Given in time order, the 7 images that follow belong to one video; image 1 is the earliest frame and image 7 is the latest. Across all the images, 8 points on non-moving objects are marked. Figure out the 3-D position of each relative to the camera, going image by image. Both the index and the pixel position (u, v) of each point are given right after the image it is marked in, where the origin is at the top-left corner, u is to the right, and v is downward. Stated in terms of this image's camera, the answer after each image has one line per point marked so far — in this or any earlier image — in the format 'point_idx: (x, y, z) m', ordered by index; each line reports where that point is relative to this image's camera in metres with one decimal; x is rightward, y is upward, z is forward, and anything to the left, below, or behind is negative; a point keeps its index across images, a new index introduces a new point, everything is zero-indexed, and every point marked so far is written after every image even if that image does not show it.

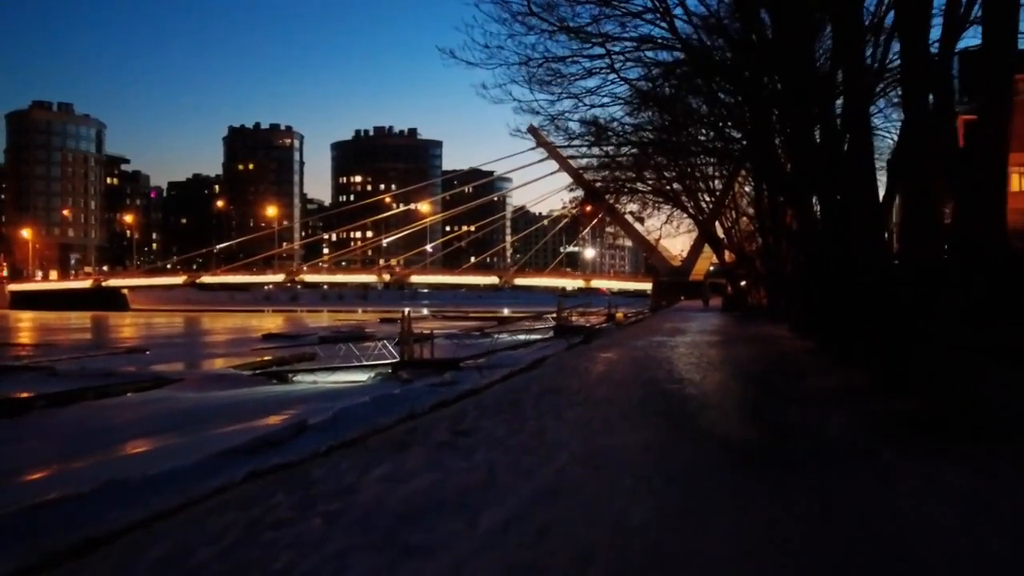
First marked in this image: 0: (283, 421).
0: (-3.8, -2.2, +19.6) m
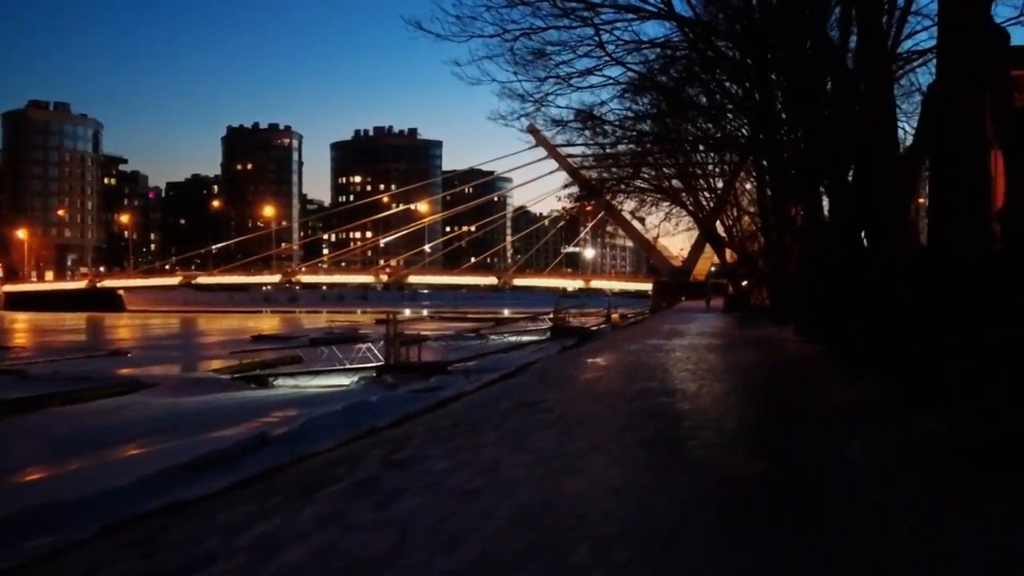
0: (-4.0, -2.2, +18.2) m
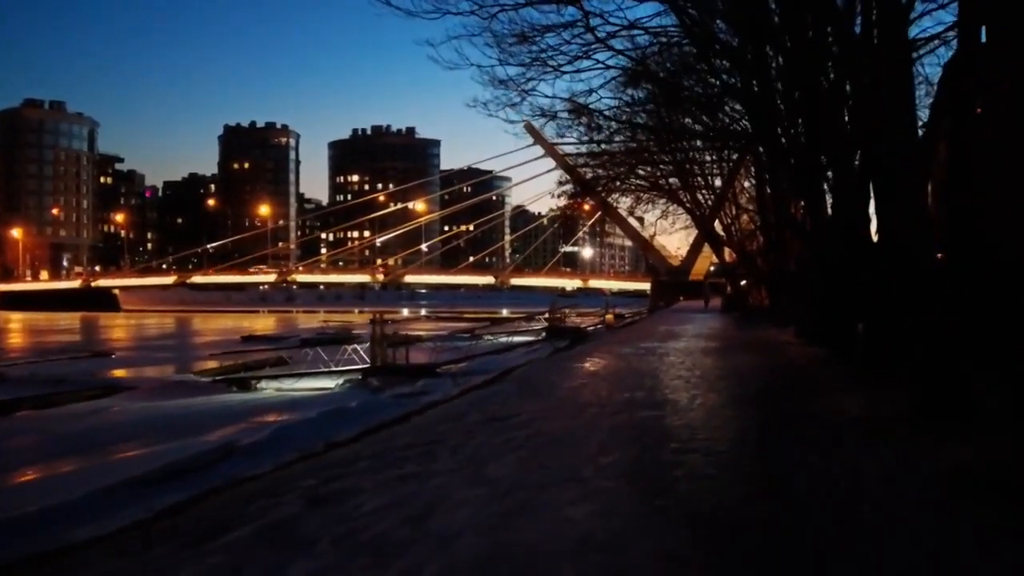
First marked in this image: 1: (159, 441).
0: (-4.2, -2.2, +17.3) m
1: (-5.8, -2.5, +19.4) m
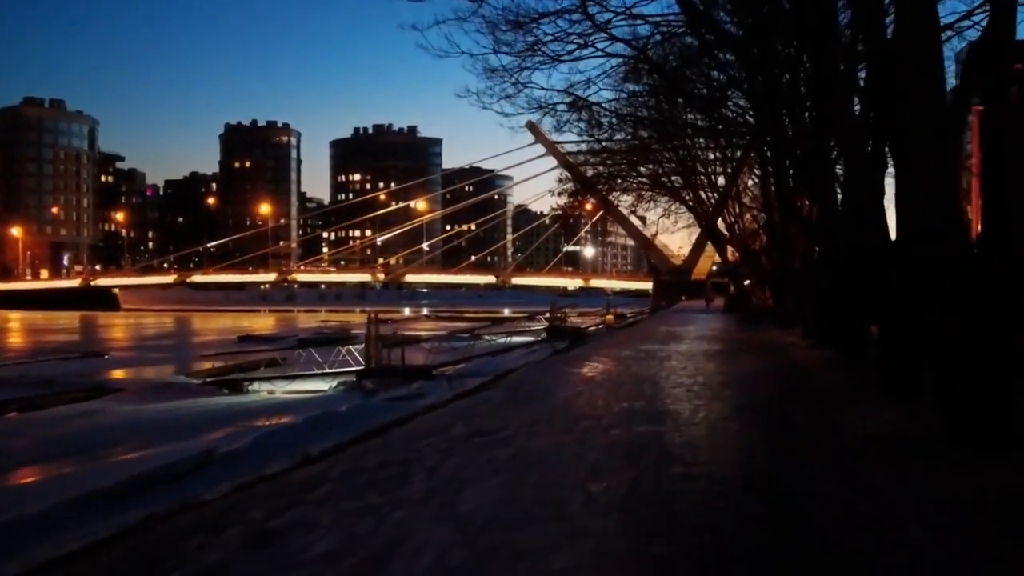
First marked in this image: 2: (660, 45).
0: (-4.3, -2.2, +16.6) m
1: (-5.9, -2.5, +18.8) m
2: (+2.3, +3.7, +18.3) m
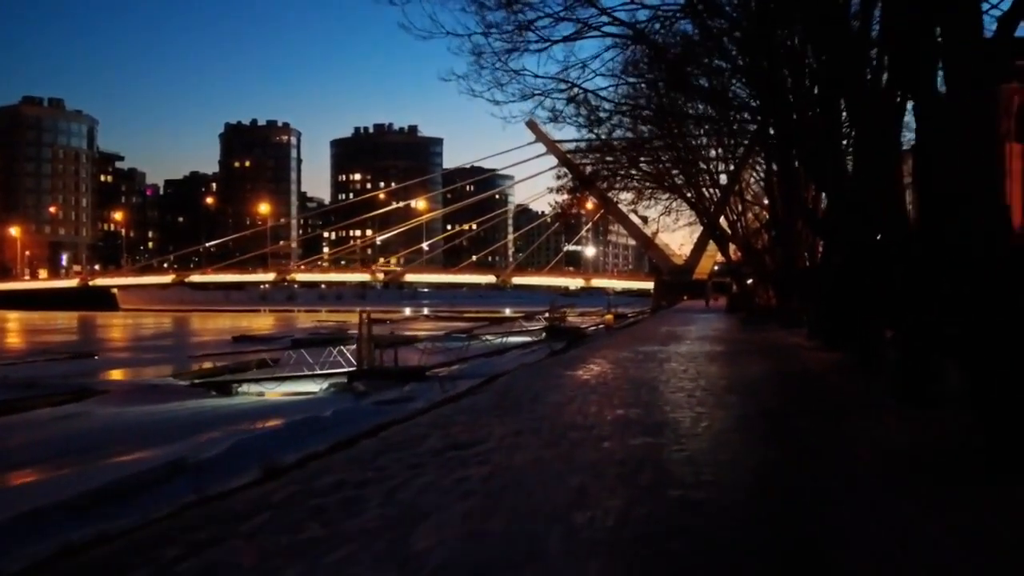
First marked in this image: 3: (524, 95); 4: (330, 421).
0: (-4.4, -2.2, +15.8) m
1: (-6.0, -2.5, +18.0) m
2: (+2.2, +3.8, +17.5) m
3: (+0.2, +2.9, +18.0) m
4: (-2.5, -1.9, +16.7) m
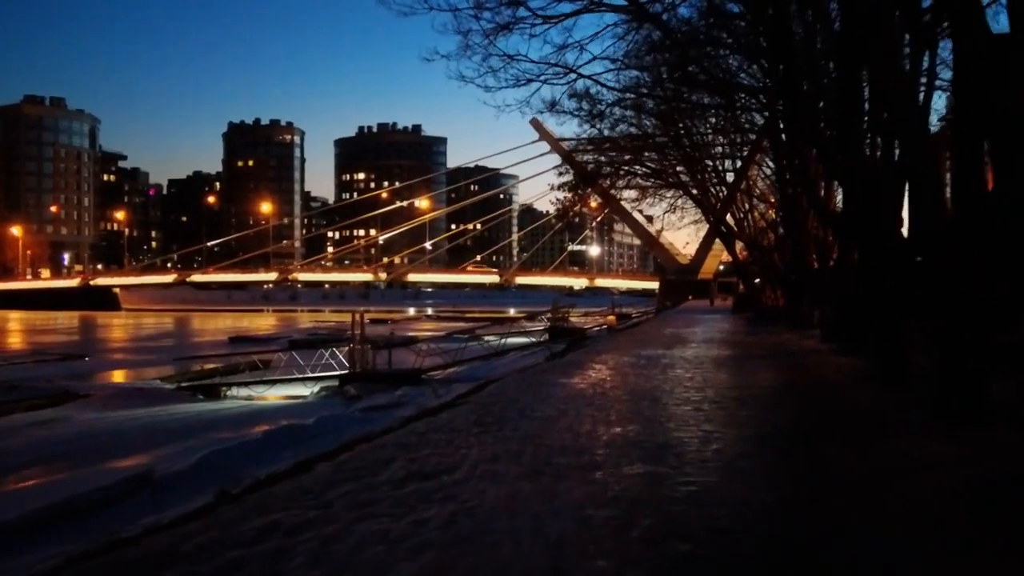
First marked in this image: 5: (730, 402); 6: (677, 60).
0: (-4.5, -2.2, +14.8) m
1: (-6.0, -2.5, +17.0) m
2: (+2.1, +3.8, +16.5) m
3: (+0.1, +2.9, +17.0) m
4: (-2.6, -1.9, +15.8) m
5: (+2.6, -1.3, +14.1) m
6: (+2.3, +3.2, +17.0) m
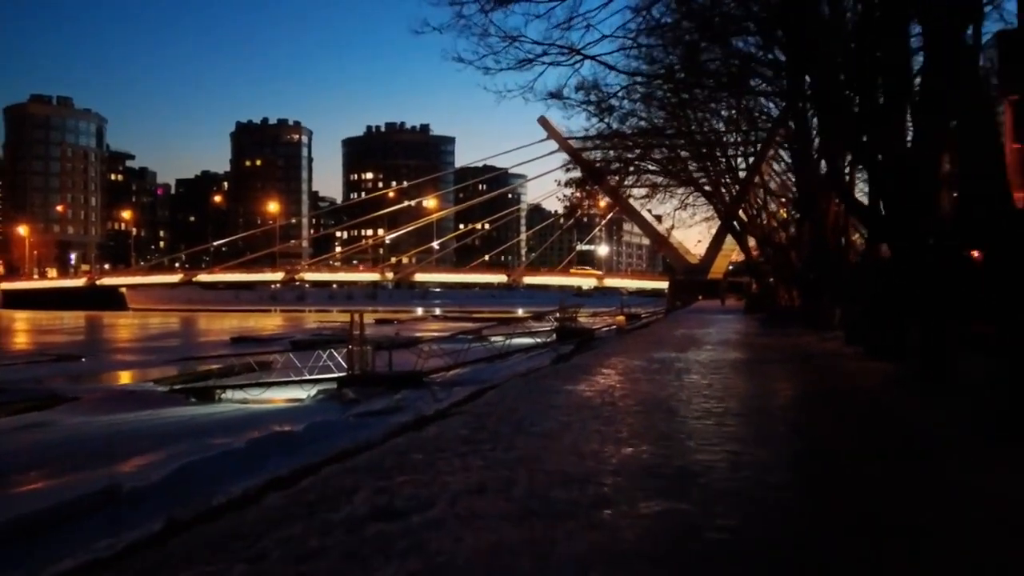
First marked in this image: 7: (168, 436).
0: (-4.5, -2.1, +13.9) m
1: (-6.0, -2.5, +16.1) m
2: (+2.1, +3.8, +15.5) m
3: (+0.2, +2.9, +16.1) m
4: (-2.6, -1.8, +14.8) m
5: (+2.6, -1.2, +13.1) m
6: (+2.3, +3.2, +16.0) m
7: (-5.6, -2.4, +19.4) m
